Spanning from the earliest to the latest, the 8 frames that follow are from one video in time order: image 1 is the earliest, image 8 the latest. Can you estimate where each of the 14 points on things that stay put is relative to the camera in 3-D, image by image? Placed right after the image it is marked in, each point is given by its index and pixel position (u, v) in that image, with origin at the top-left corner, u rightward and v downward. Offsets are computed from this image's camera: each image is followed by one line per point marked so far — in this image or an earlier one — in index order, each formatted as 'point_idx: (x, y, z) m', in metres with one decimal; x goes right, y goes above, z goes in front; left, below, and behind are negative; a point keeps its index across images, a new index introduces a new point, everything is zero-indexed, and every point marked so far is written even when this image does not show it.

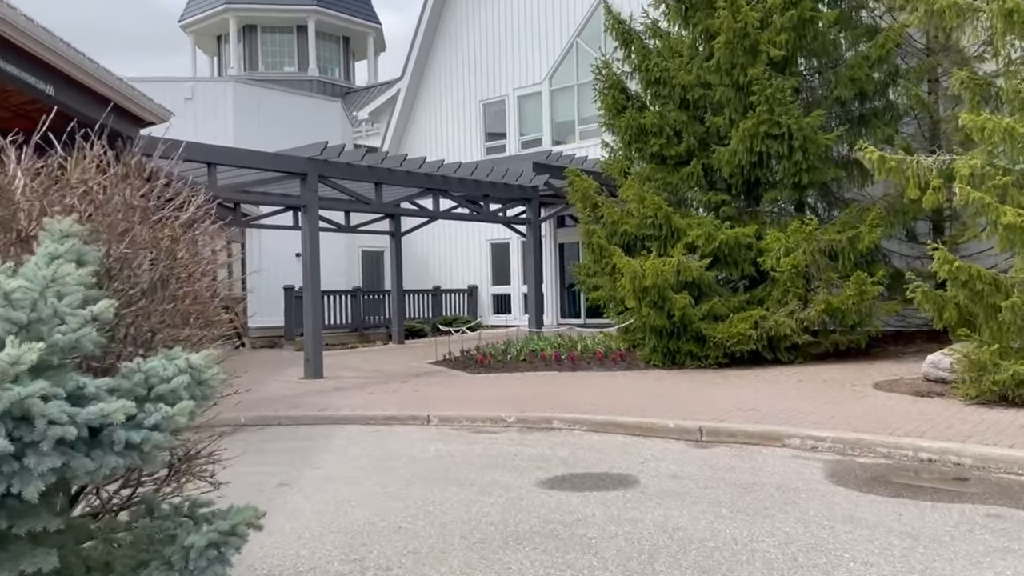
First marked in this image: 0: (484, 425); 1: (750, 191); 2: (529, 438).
0: (-0.3, -1.5, +9.4) m
1: (+4.1, +1.7, +14.2) m
2: (+0.2, -1.6, +8.6) m
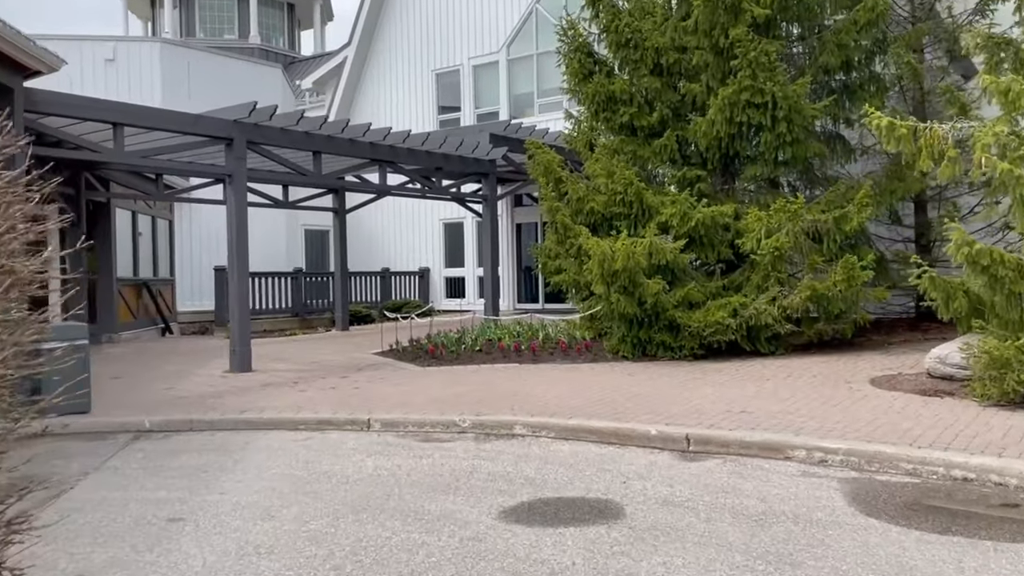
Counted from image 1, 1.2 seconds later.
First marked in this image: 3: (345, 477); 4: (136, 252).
0: (-0.7, -1.4, +8.0) m
1: (+3.4, +1.9, +13.0) m
2: (-0.2, -1.4, +7.3) m
3: (-1.3, -1.4, +6.4) m
4: (-7.6, +0.7, +16.8) m
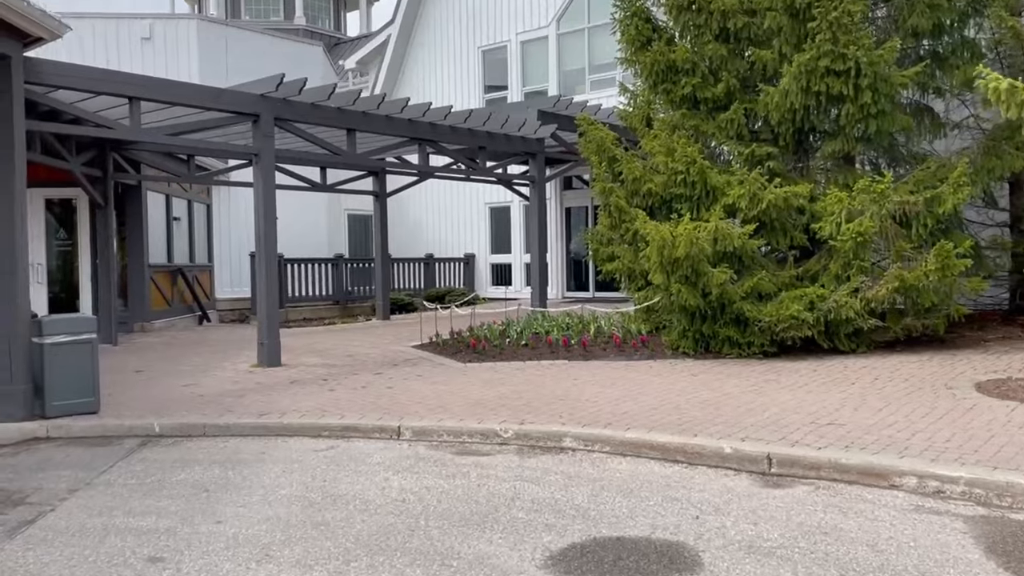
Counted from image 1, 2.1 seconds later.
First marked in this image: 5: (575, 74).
0: (-0.3, -1.3, +7.0) m
1: (+4.1, +2.1, +11.7) m
2: (+0.2, -1.3, +6.3) m
3: (-0.9, -1.4, +5.4) m
4: (-6.6, +1.0, +16.2) m
5: (+1.5, +5.1, +19.9) m
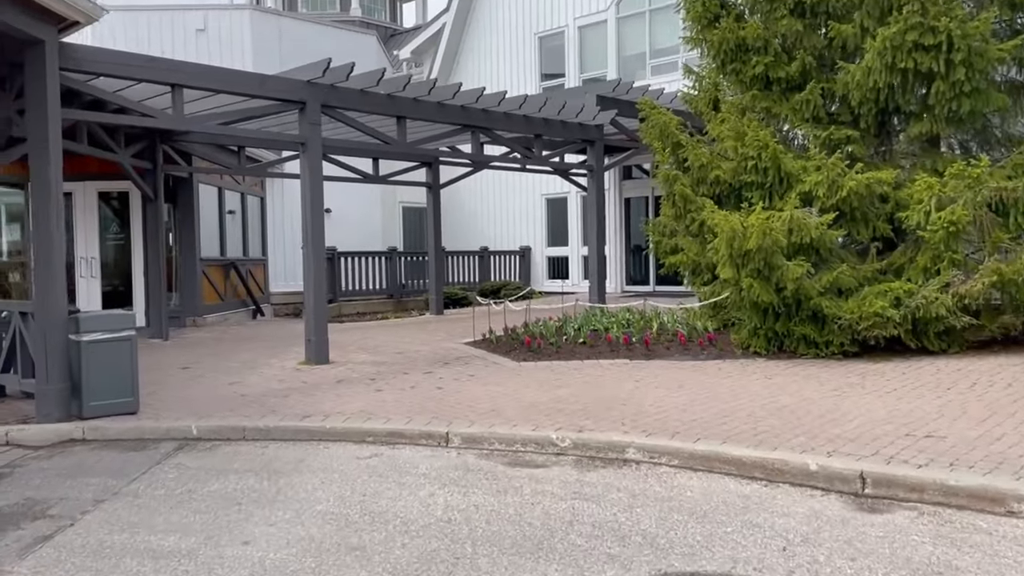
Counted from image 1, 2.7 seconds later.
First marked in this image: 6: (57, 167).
0: (+0.1, -1.3, +6.5) m
1: (+4.8, +2.1, +10.8) m
2: (+0.6, -1.3, +5.7) m
3: (-0.6, -1.4, +4.9) m
4: (-5.6, +1.1, +16.0) m
5: (+2.8, +5.3, +19.1) m
6: (-4.0, +1.1, +7.4) m
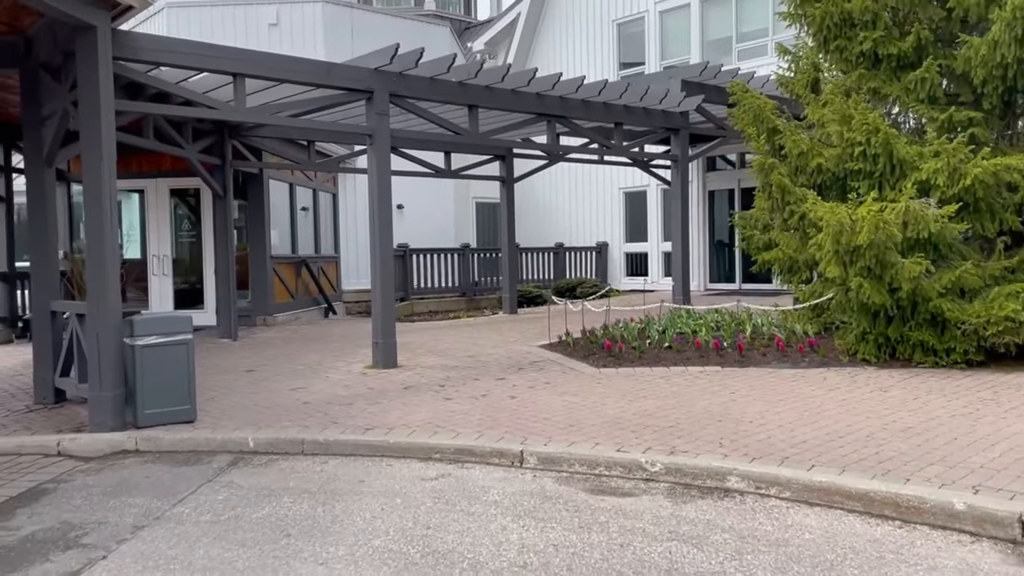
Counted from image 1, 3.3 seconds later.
0: (+0.7, -1.3, +5.7) m
1: (+5.8, +2.1, +9.6) m
2: (+1.1, -1.3, +4.9) m
3: (-0.2, -1.4, +4.2) m
4: (-4.1, +1.1, +15.7) m
5: (+4.5, +5.3, +18.1) m
6: (-3.4, +1.1, +7.0) m
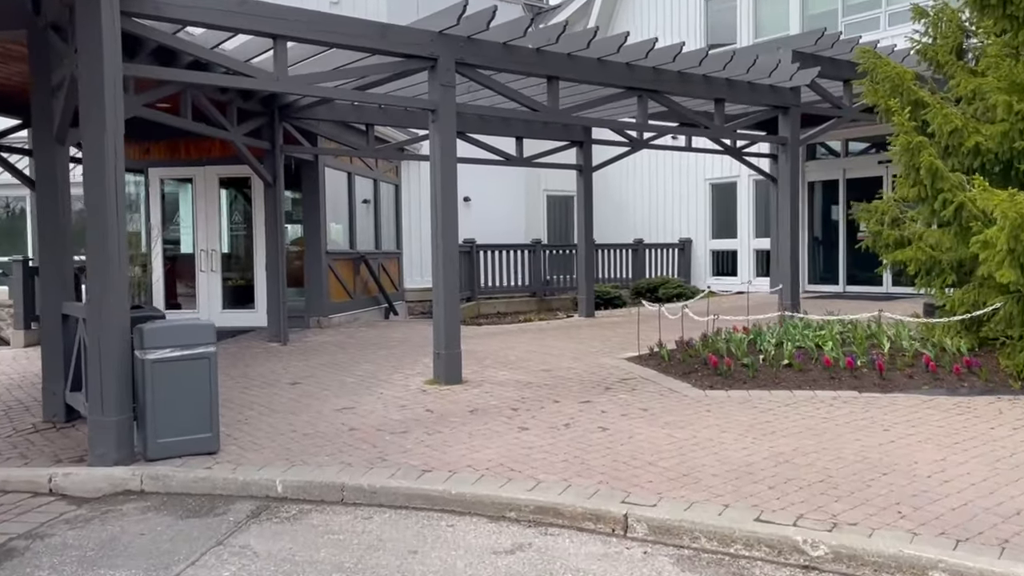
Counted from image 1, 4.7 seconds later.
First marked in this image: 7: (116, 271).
0: (+1.2, -1.3, +4.2) m
1: (+6.6, +2.0, +7.6) m
2: (+1.5, -1.4, +3.3) m
3: (+0.2, -1.4, +2.7) m
4: (-2.8, +1.2, +14.5) m
5: (+6.1, +5.3, +16.1) m
6: (-2.7, +1.1, +5.7) m
7: (-2.7, +0.1, +5.7) m
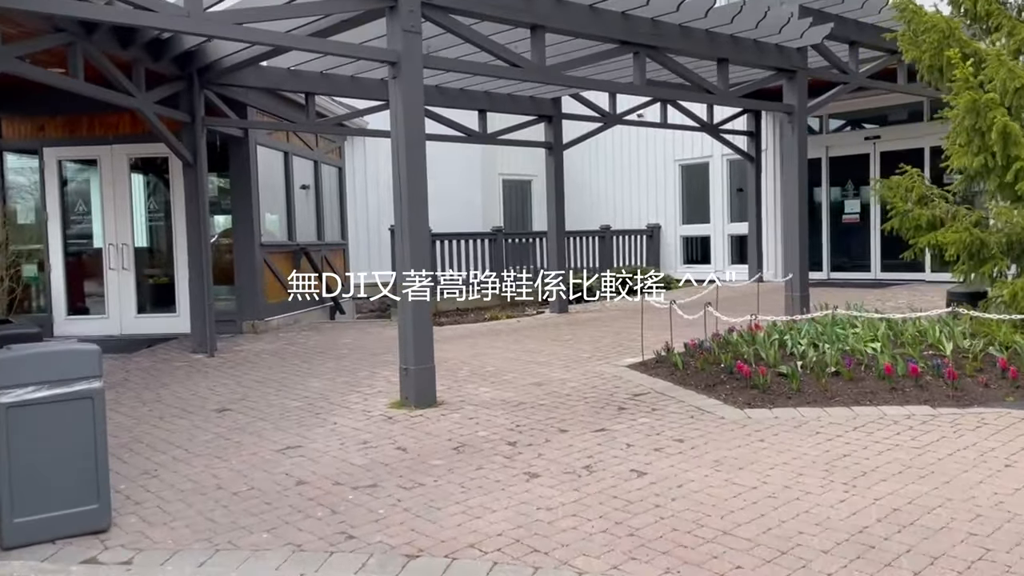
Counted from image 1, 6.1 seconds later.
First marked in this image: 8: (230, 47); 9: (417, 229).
0: (+1.4, -1.4, +2.6) m
1: (+6.5, +2.2, +6.5) m
2: (+1.8, -1.4, +1.8) m
3: (+0.5, -1.5, +1.1) m
4: (-3.4, +1.2, +12.6) m
5: (+5.3, +5.5, +14.9) m
6: (-2.7, +1.0, +3.9) m
7: (-2.7, +0.1, +3.9) m
8: (-3.0, +2.5, +8.7) m
9: (-0.8, +0.5, +6.6) m
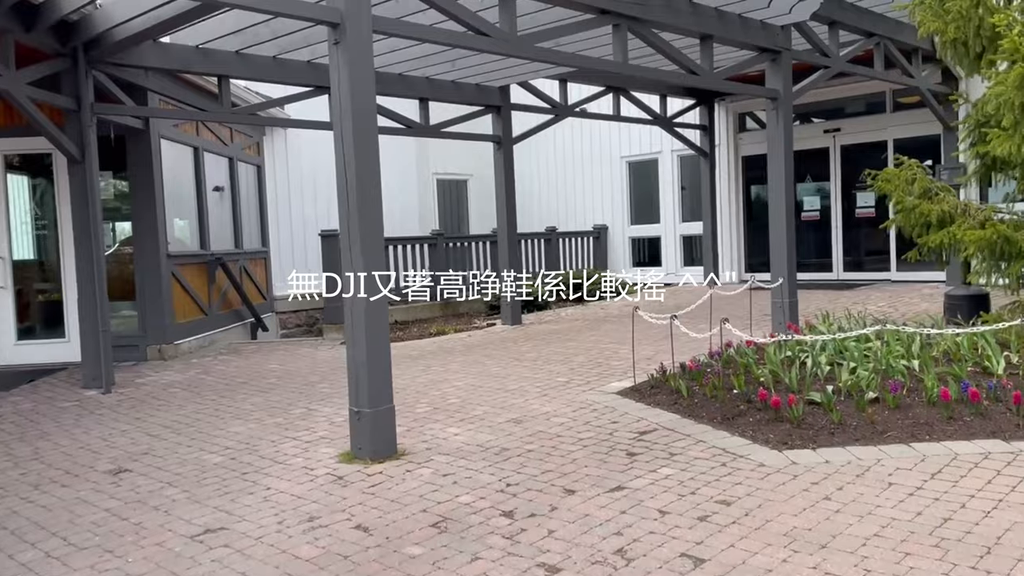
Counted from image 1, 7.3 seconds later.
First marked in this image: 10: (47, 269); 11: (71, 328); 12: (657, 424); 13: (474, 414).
0: (+1.7, -1.4, +1.5) m
1: (+6.3, +2.2, +5.8) m
2: (+2.1, -1.5, +0.7) m
3: (+0.9, -1.6, -0.1) m
4: (-4.1, +1.0, +11.0) m
5: (+4.2, +5.5, +14.0) m
6: (-2.6, +0.8, +2.4) m
7: (-2.5, -0.1, +2.4) m
8: (-3.3, +2.3, +7.1) m
9: (-0.9, +0.4, +5.3) m
10: (-5.5, +0.2, +9.5) m
11: (-5.1, -0.4, +9.6) m
12: (+1.0, -0.9, +5.7) m
13: (-0.3, -0.9, +6.2) m
